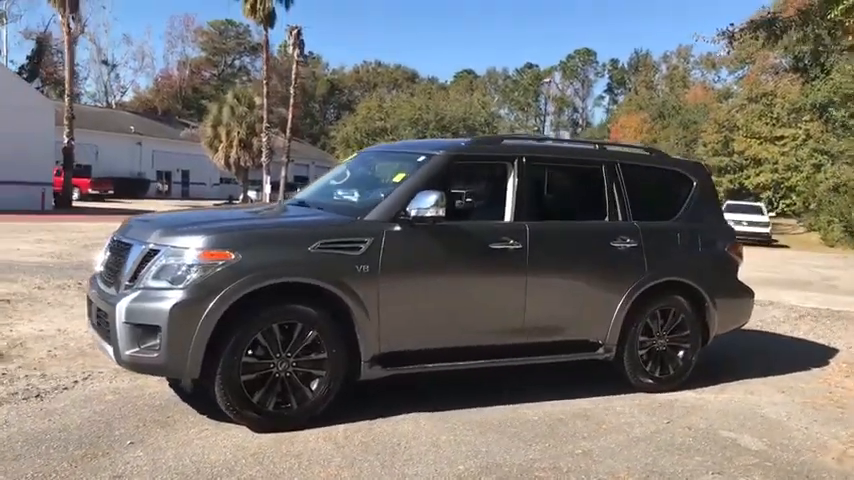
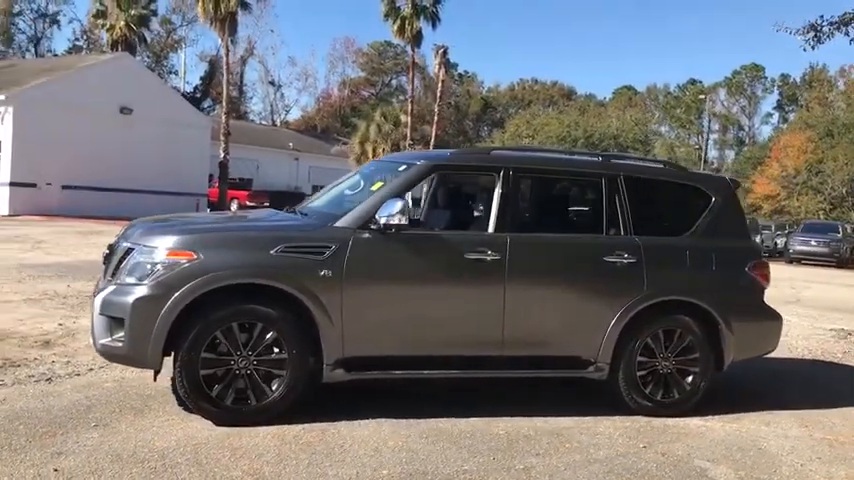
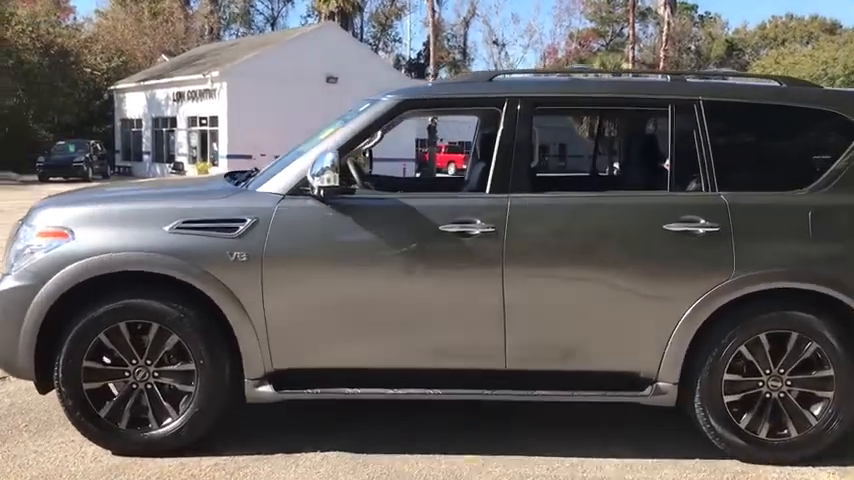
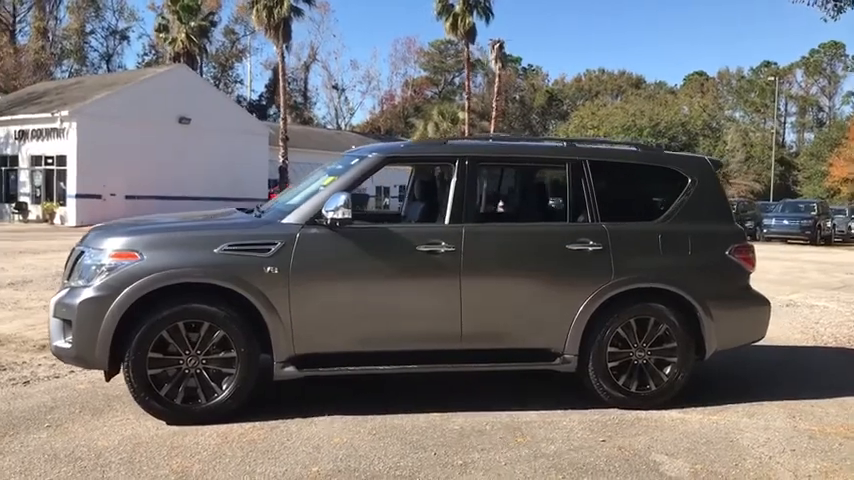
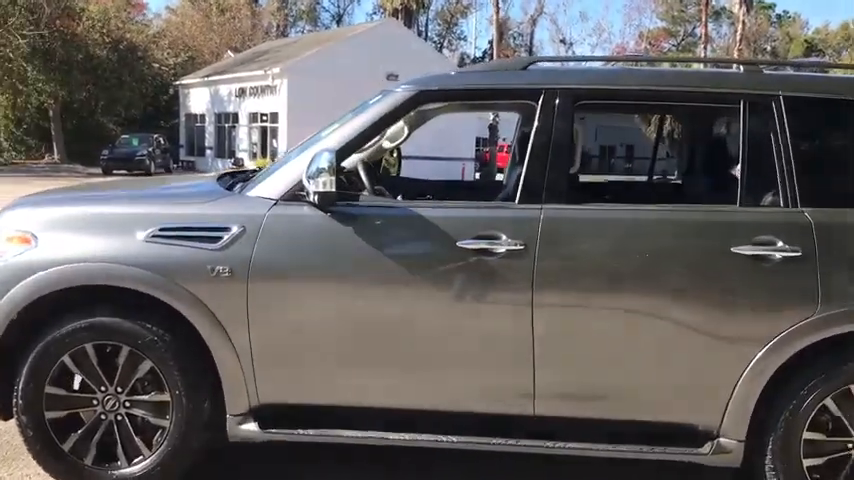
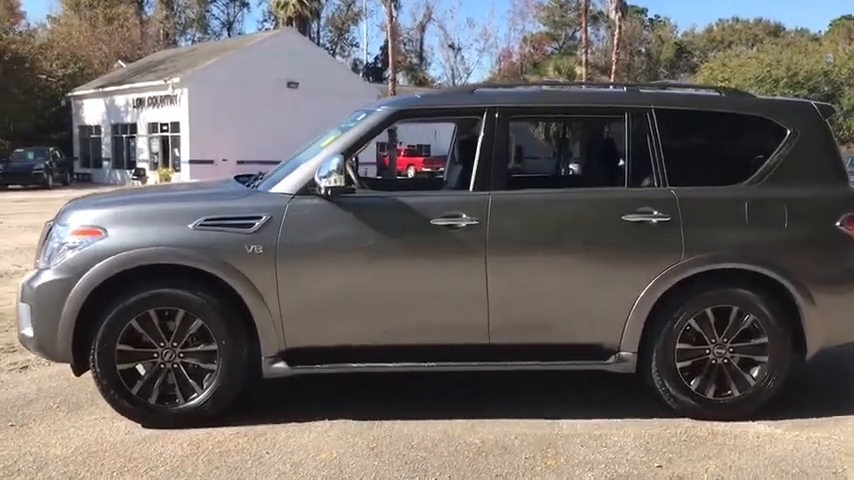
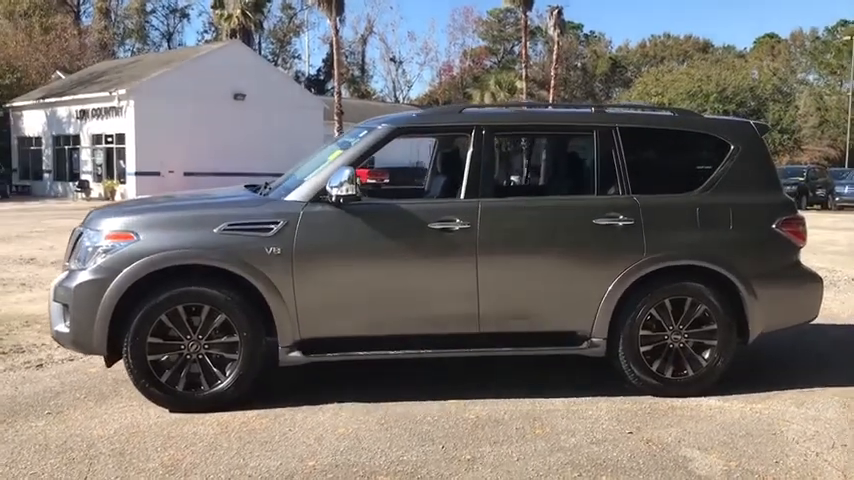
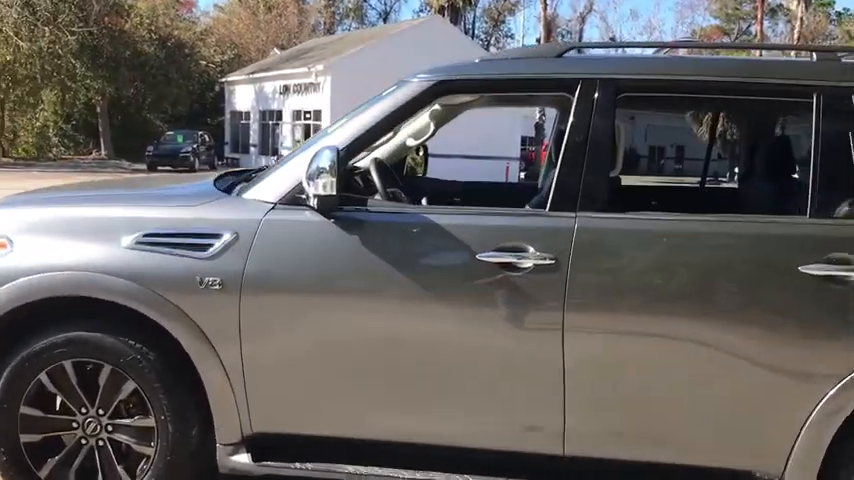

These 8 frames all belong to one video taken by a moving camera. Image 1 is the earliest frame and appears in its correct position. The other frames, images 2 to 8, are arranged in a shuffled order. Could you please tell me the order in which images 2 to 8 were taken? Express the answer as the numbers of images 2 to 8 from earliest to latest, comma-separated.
2, 4, 7, 6, 3, 5, 8
